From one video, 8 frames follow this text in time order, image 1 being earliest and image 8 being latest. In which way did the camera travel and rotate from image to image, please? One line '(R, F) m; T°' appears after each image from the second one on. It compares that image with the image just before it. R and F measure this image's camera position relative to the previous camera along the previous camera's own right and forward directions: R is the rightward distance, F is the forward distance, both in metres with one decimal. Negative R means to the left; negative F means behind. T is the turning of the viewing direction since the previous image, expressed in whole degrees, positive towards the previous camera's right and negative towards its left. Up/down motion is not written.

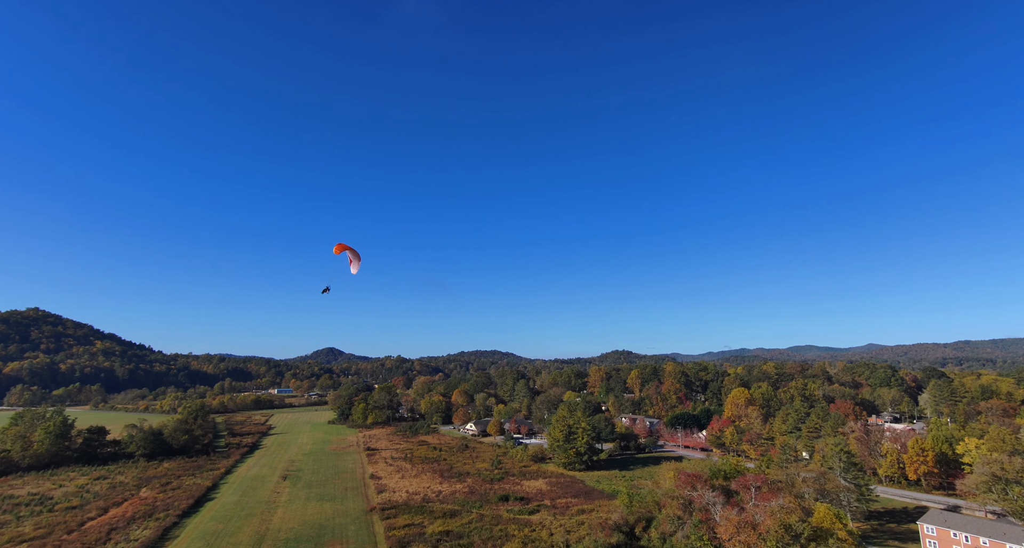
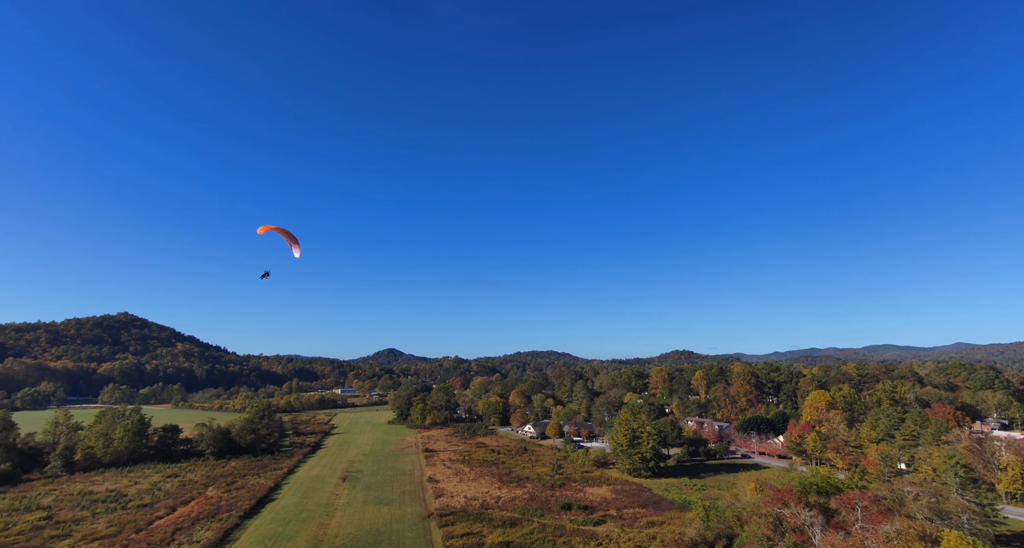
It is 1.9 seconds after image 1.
(-0.3, +2.1) m; -6°
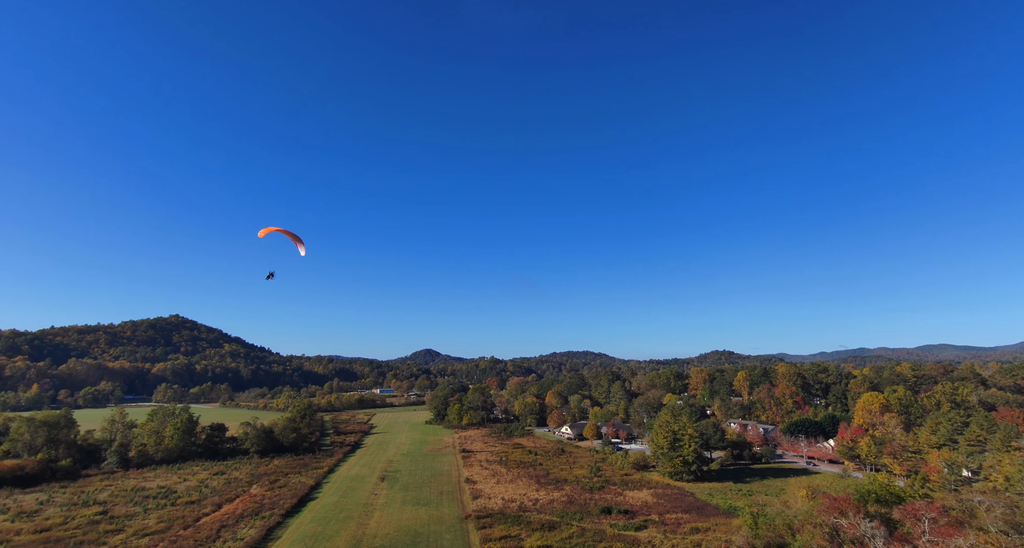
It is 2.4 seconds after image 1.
(-0.1, +0.5) m; -4°
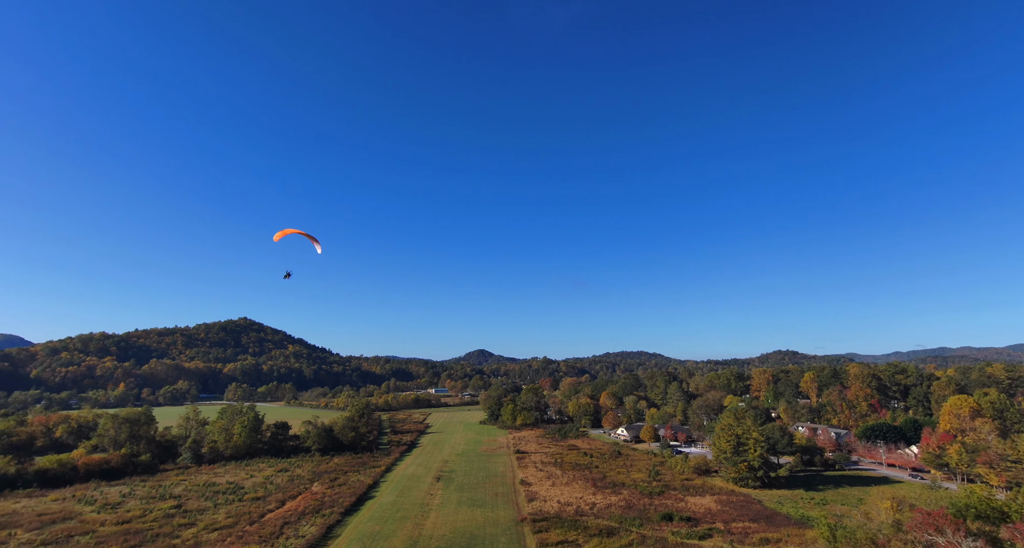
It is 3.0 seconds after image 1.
(-0.1, +0.7) m; -5°
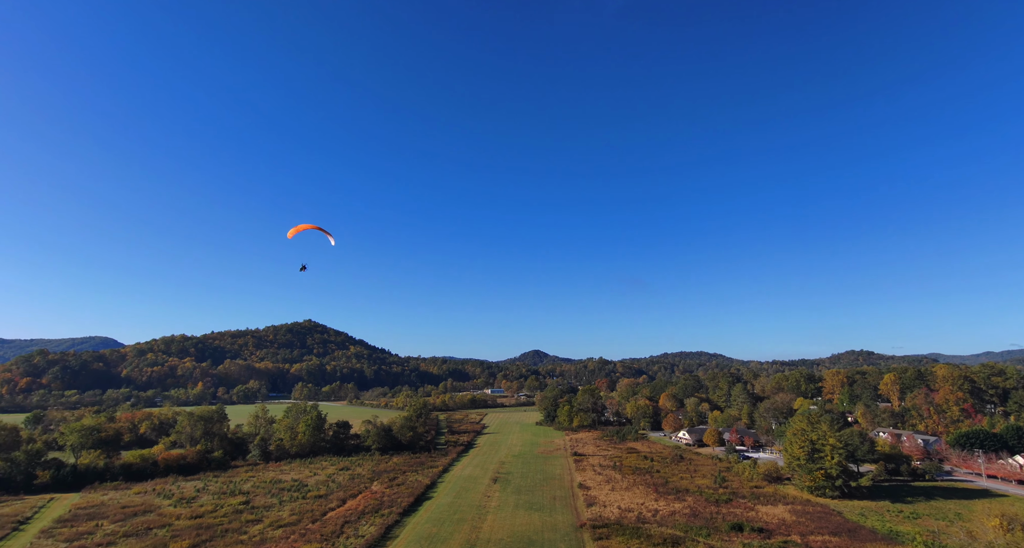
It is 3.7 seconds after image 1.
(-0.1, +0.9) m; -6°
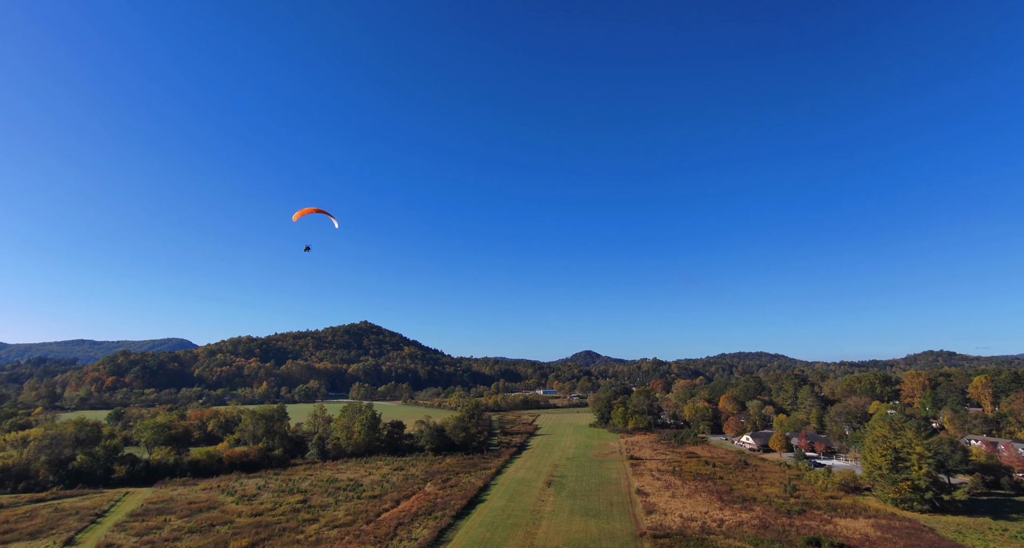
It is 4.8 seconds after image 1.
(-0.1, +1.2) m; -5°
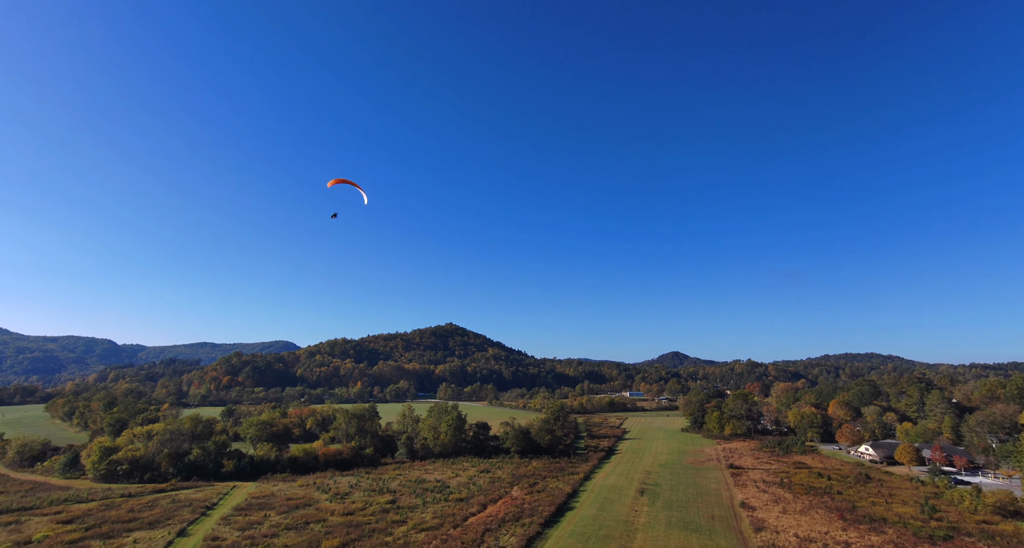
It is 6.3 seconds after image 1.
(-0.3, +1.9) m; -9°
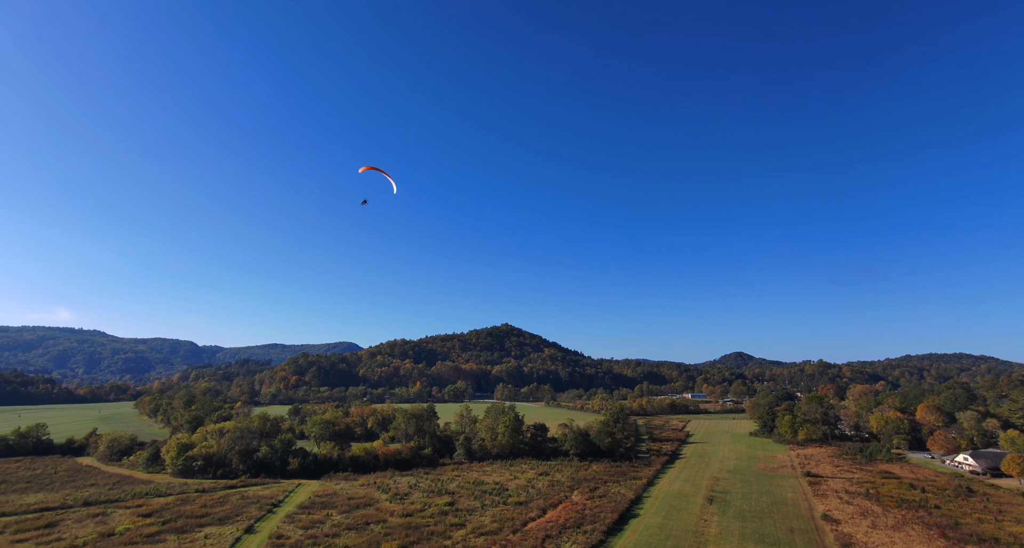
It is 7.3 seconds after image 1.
(-0.2, +1.4) m; -6°
